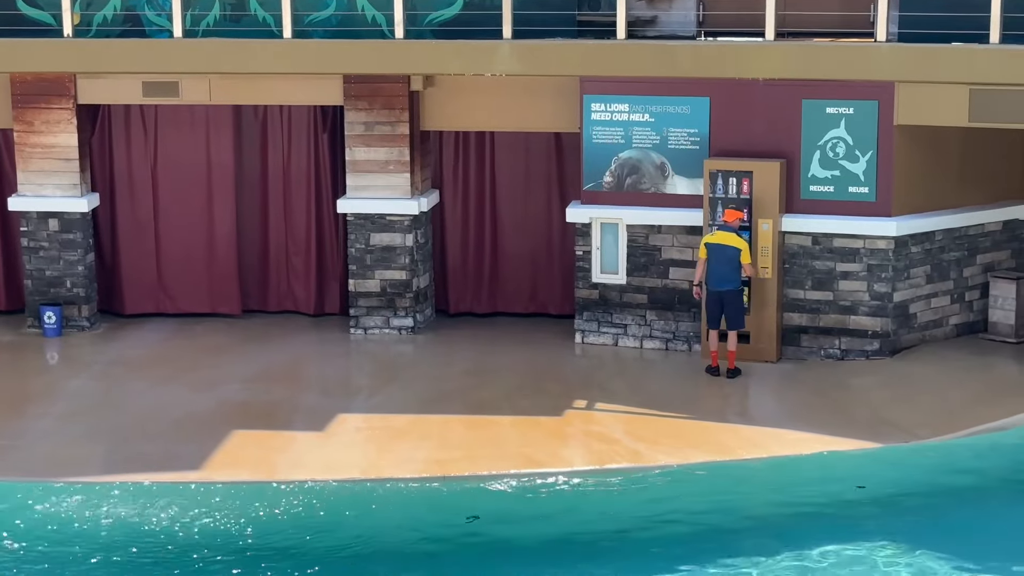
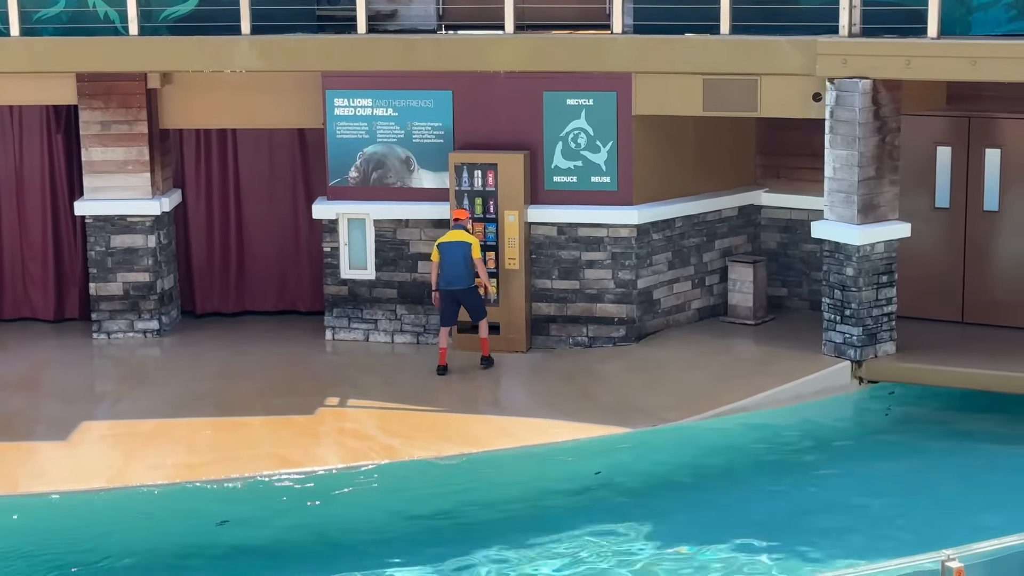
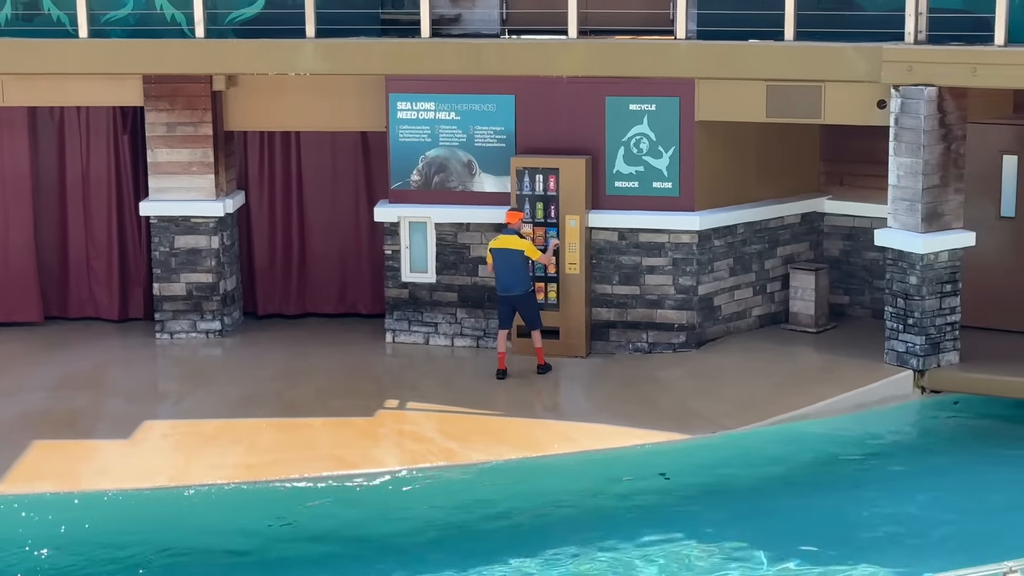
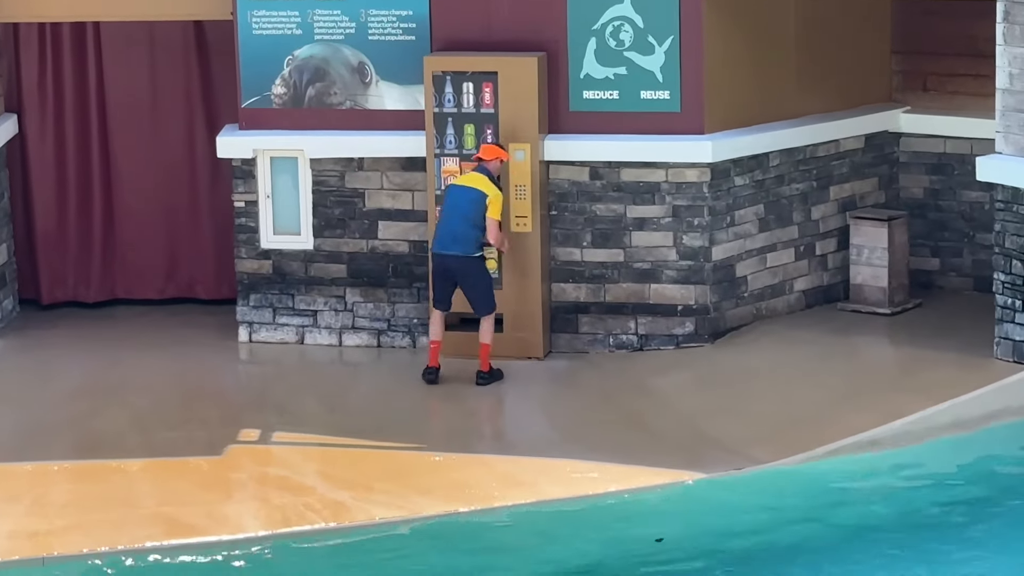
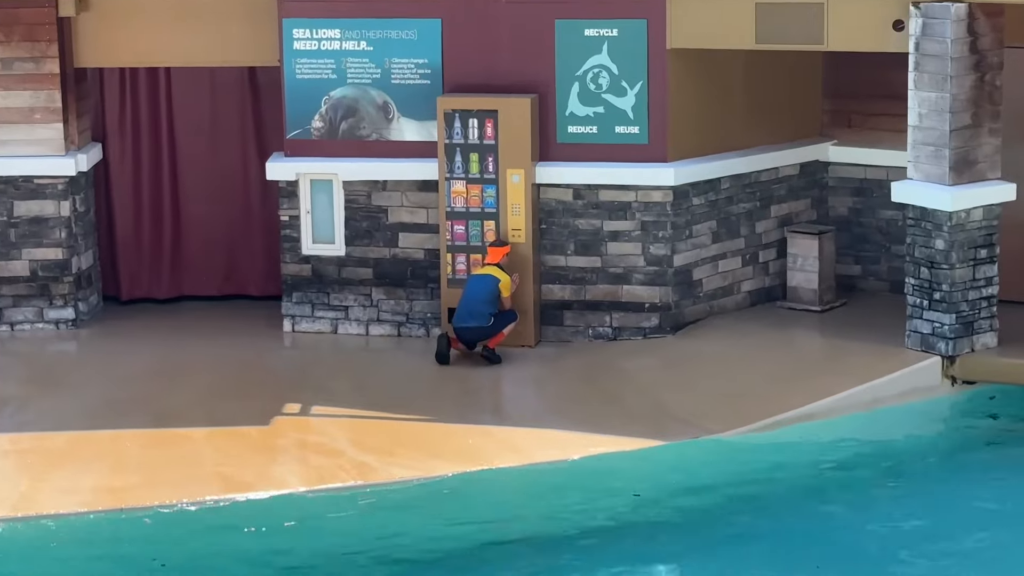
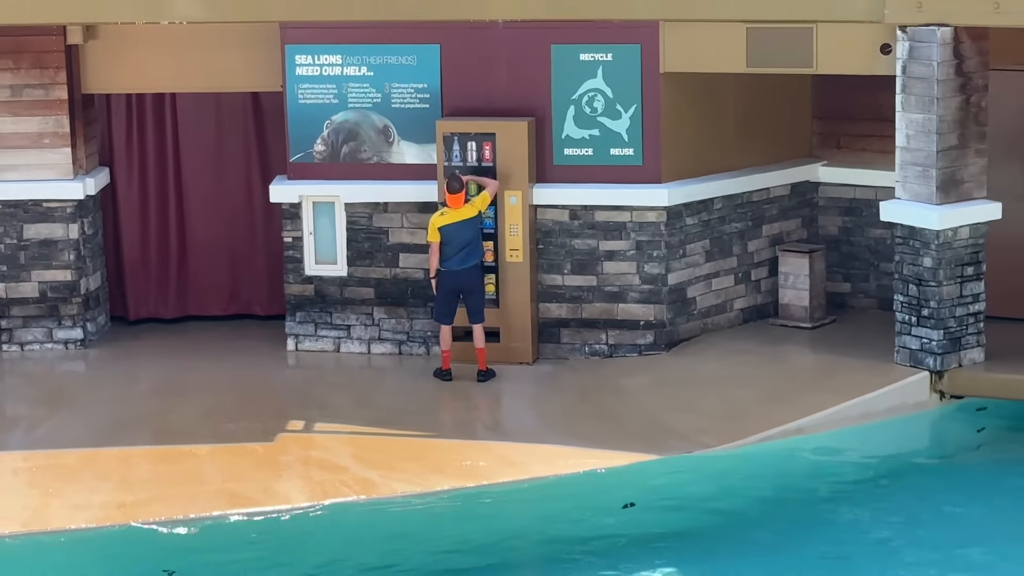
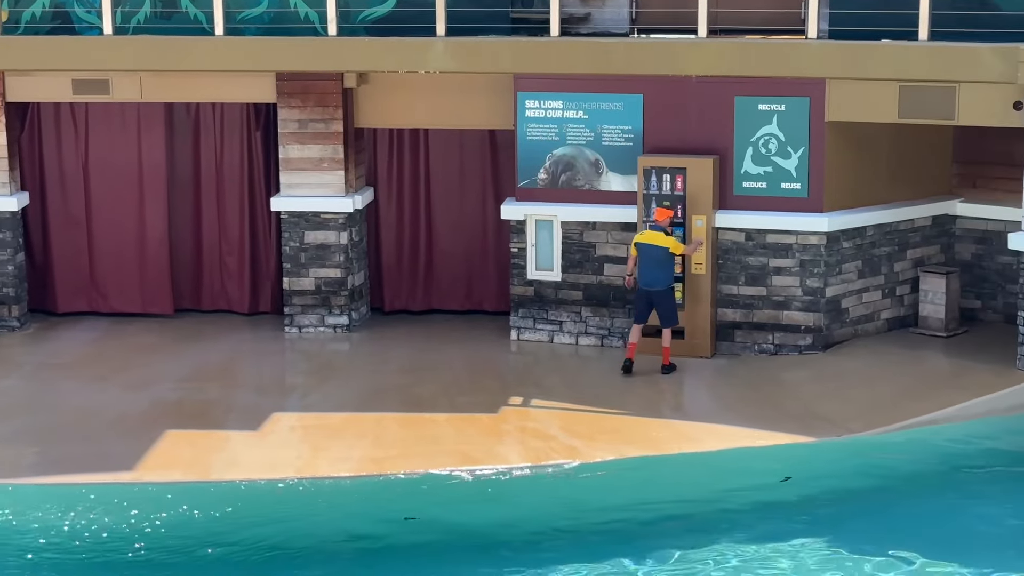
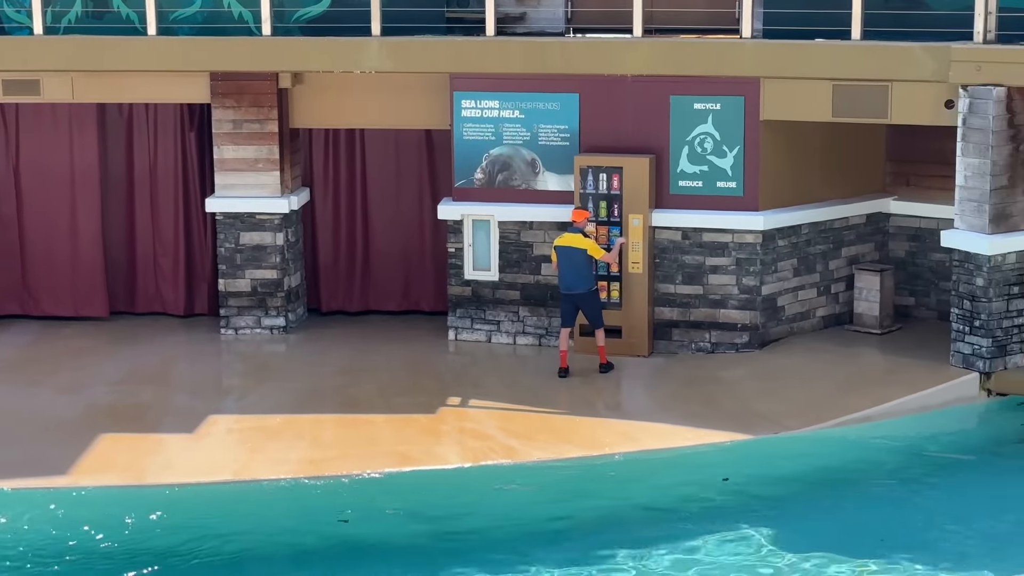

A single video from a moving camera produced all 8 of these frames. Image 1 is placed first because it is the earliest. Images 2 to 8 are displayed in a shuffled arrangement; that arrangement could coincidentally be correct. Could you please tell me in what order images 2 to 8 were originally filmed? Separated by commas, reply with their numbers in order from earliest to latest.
7, 8, 3, 2, 5, 4, 6
